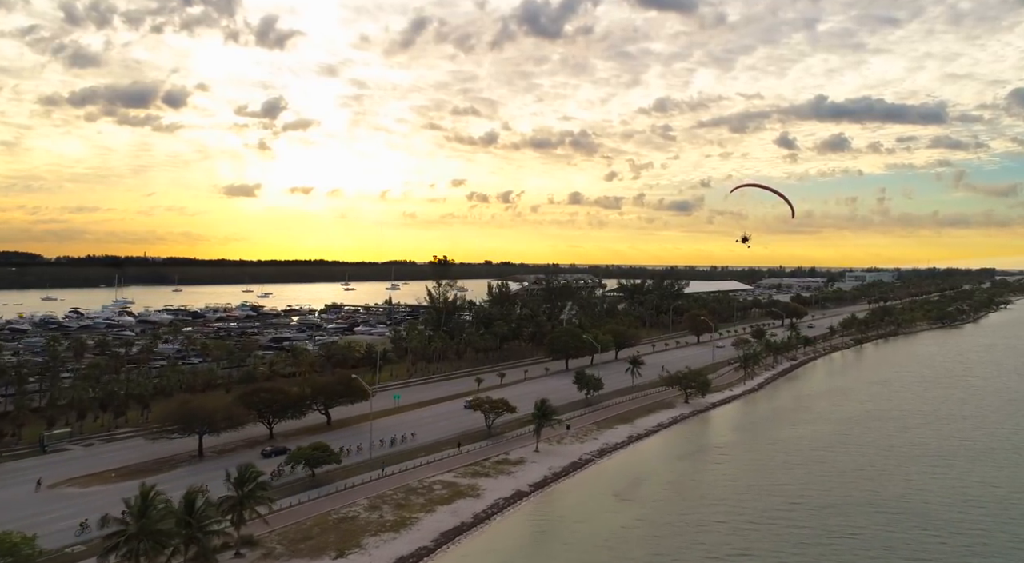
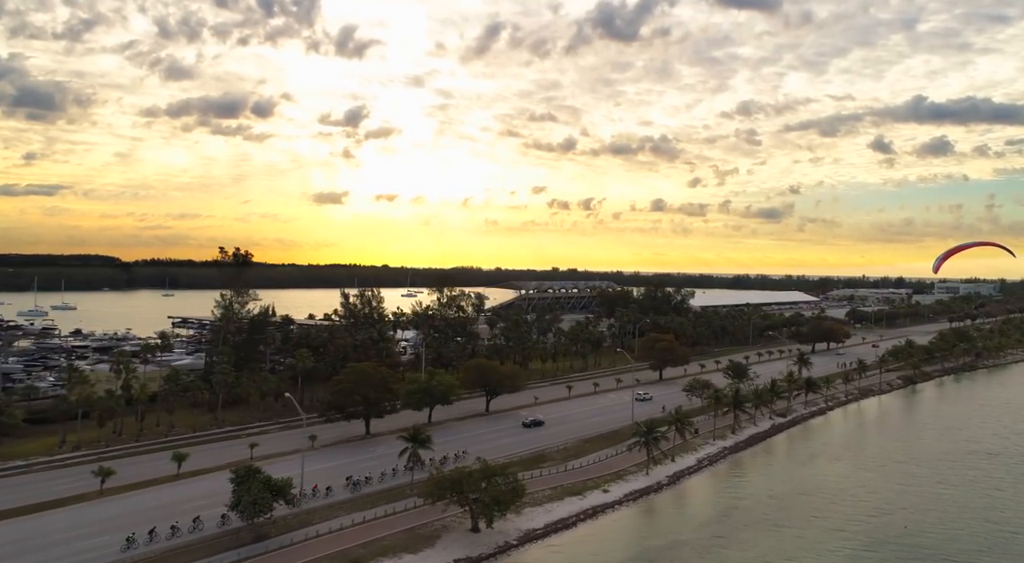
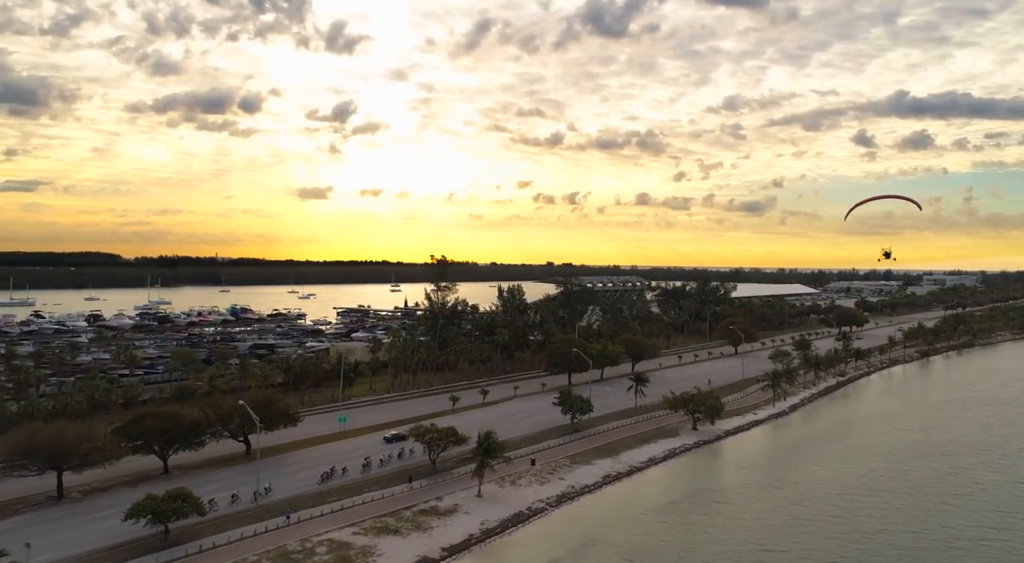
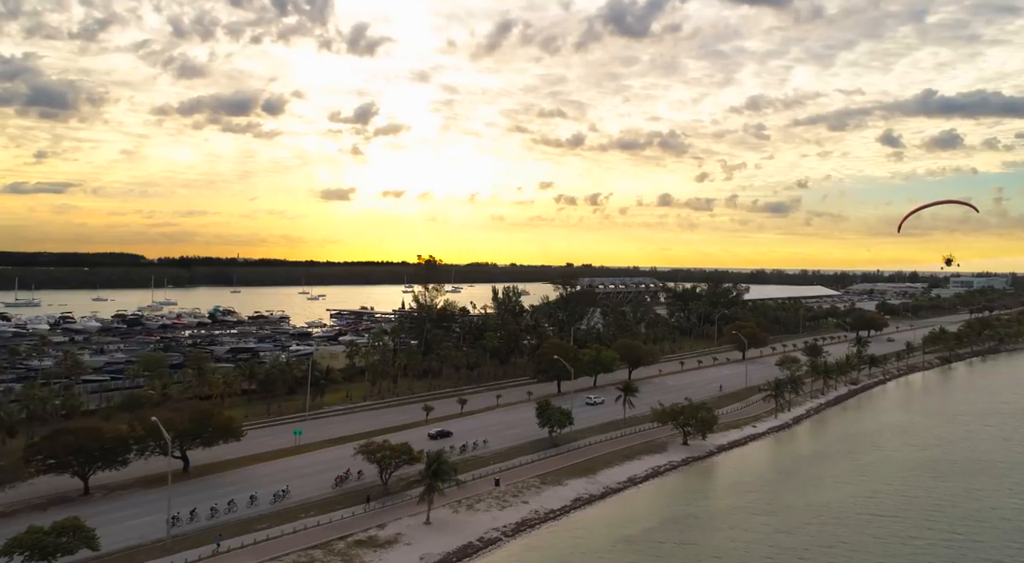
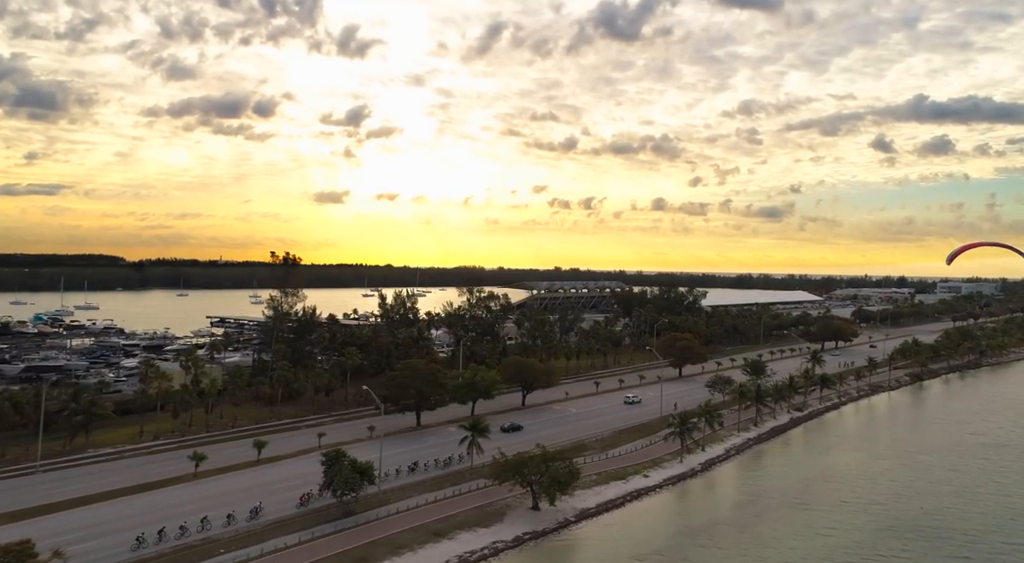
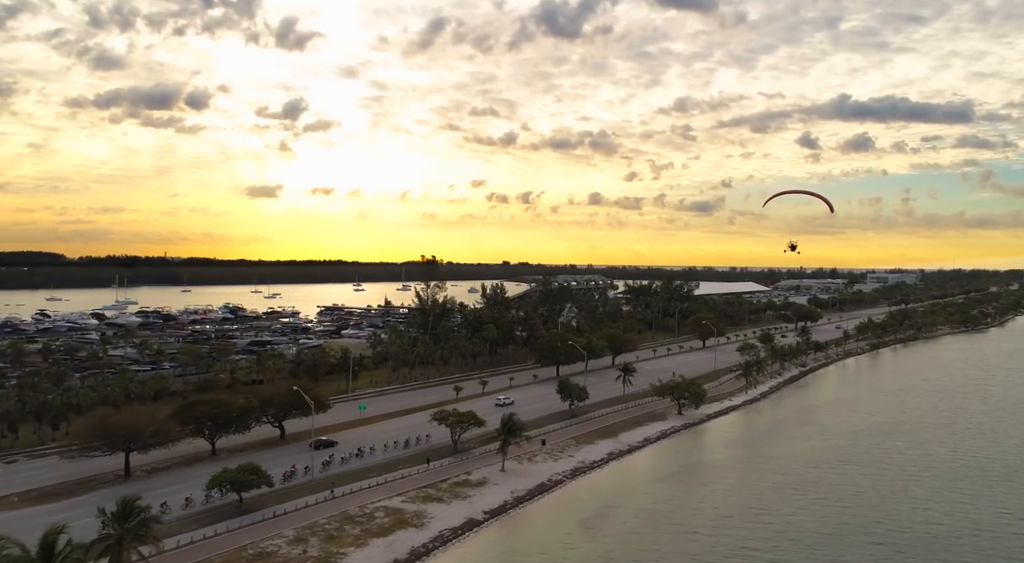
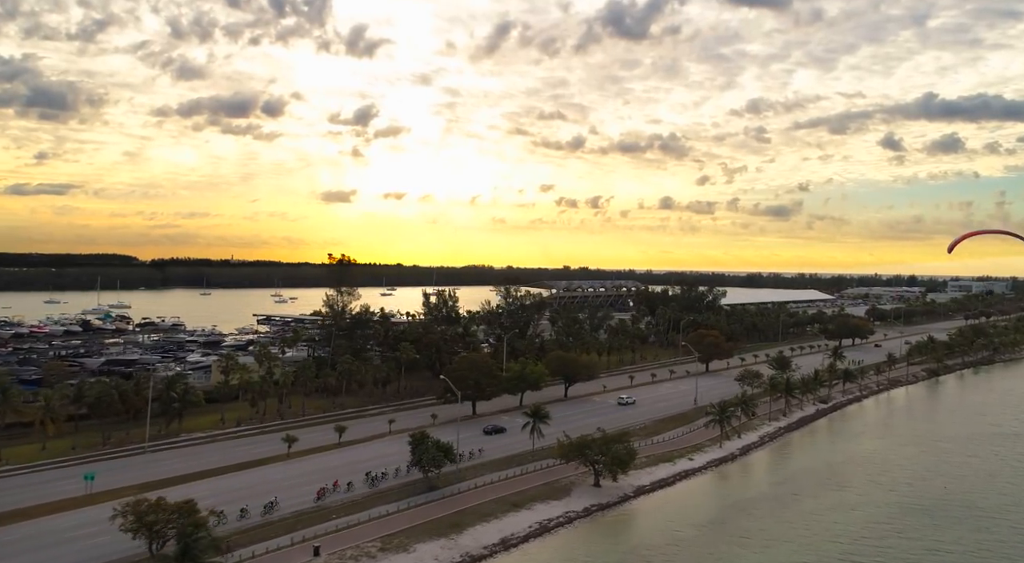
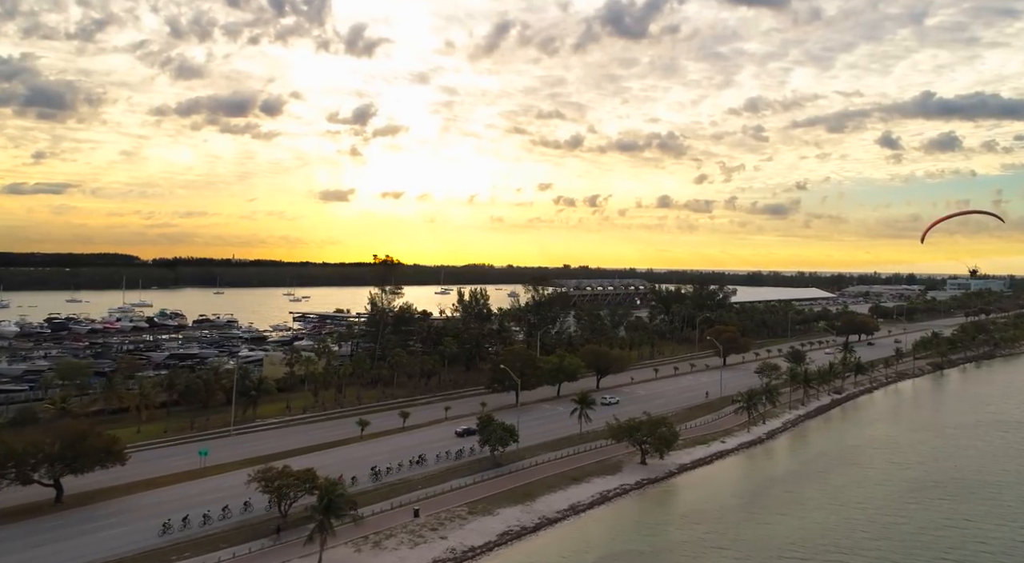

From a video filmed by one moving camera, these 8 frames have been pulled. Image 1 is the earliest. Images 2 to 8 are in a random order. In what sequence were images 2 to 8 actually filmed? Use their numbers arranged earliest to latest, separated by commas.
6, 3, 4, 8, 7, 5, 2
